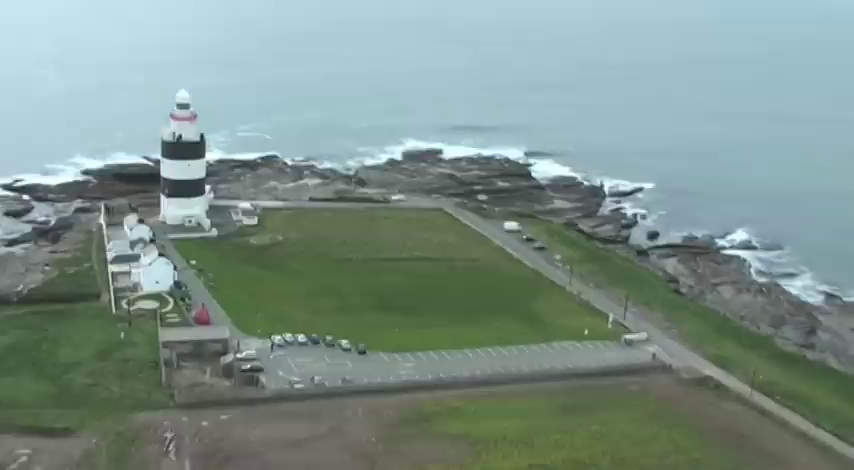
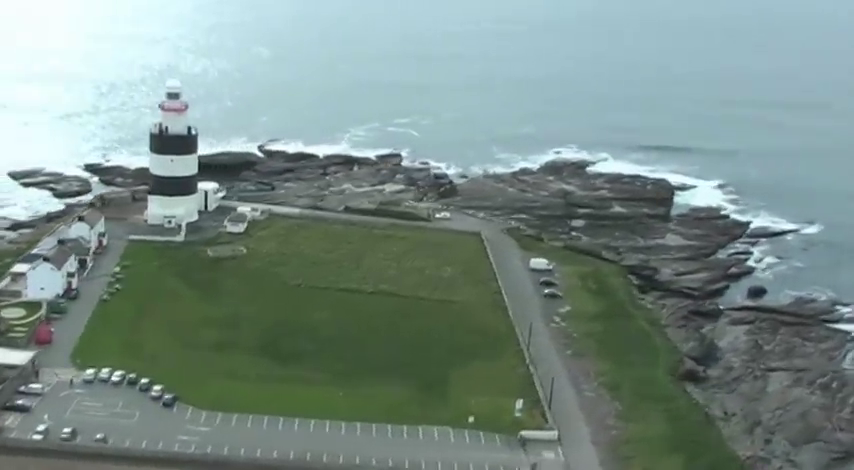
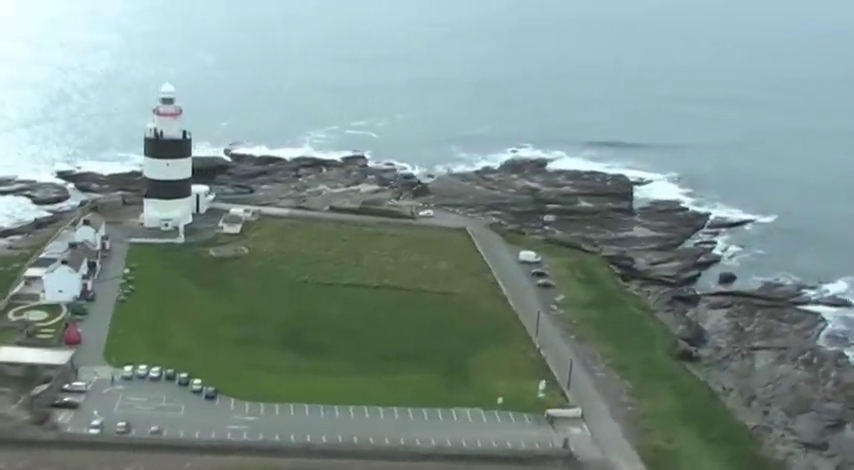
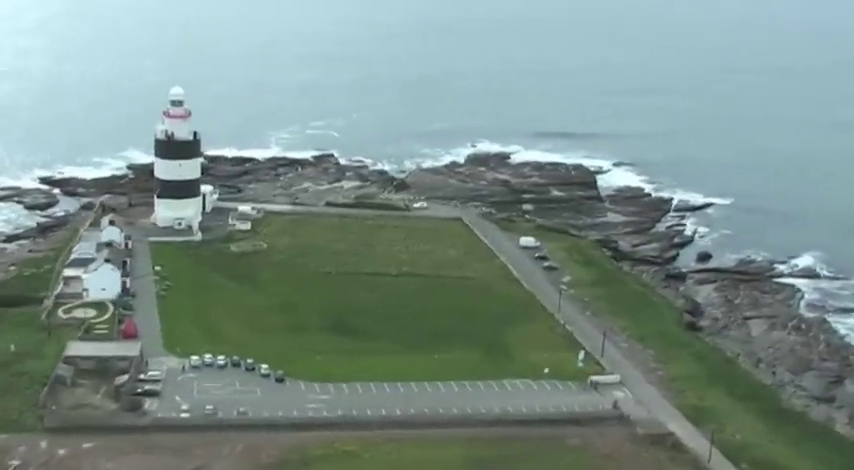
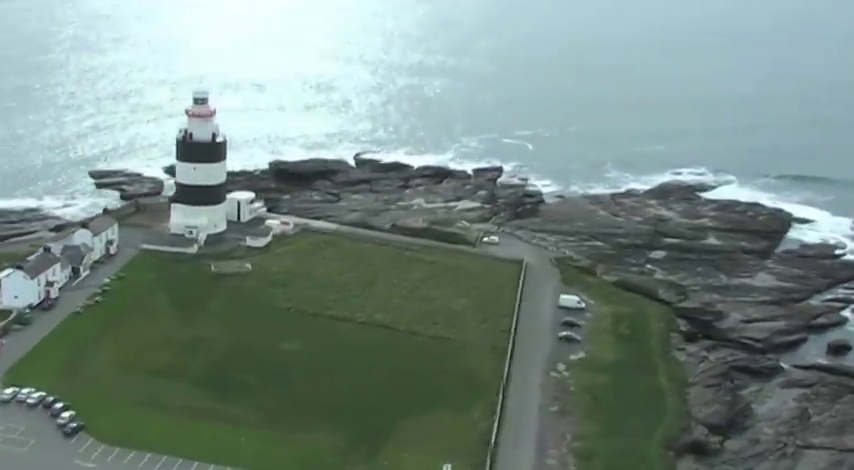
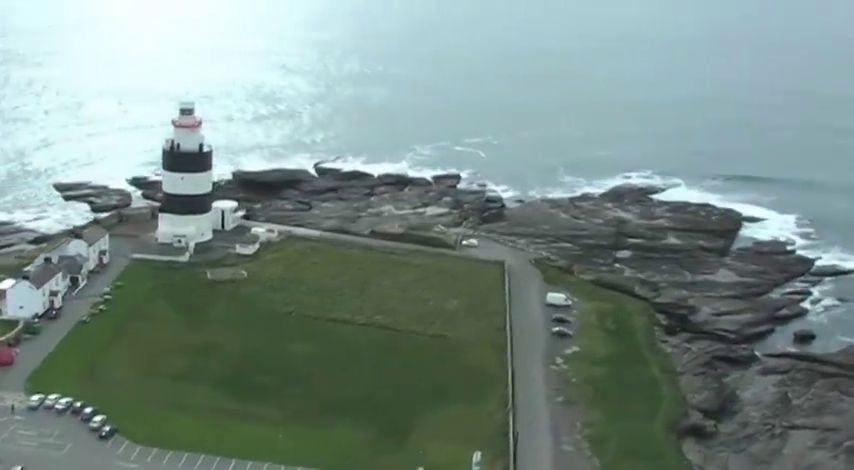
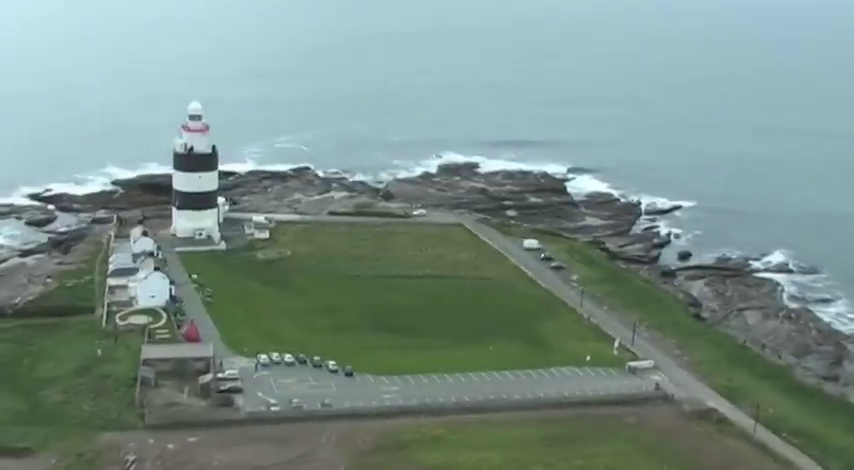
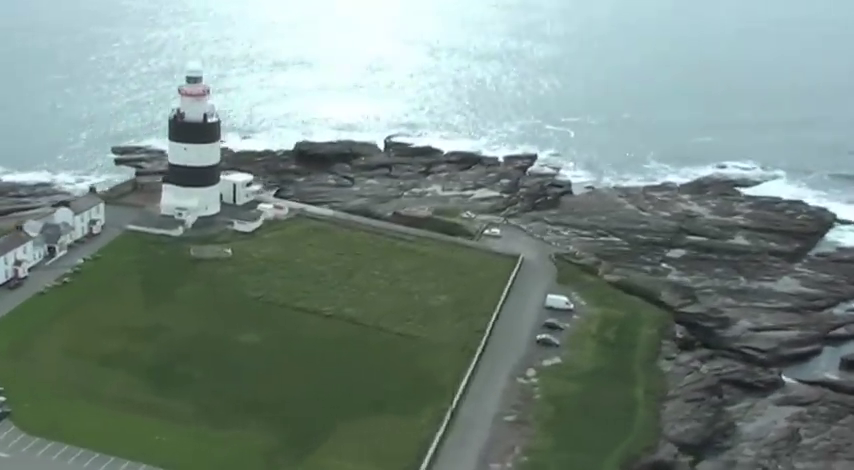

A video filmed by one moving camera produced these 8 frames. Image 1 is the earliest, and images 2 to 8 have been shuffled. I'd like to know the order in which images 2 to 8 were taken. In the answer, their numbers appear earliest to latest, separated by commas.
7, 4, 3, 2, 6, 5, 8
